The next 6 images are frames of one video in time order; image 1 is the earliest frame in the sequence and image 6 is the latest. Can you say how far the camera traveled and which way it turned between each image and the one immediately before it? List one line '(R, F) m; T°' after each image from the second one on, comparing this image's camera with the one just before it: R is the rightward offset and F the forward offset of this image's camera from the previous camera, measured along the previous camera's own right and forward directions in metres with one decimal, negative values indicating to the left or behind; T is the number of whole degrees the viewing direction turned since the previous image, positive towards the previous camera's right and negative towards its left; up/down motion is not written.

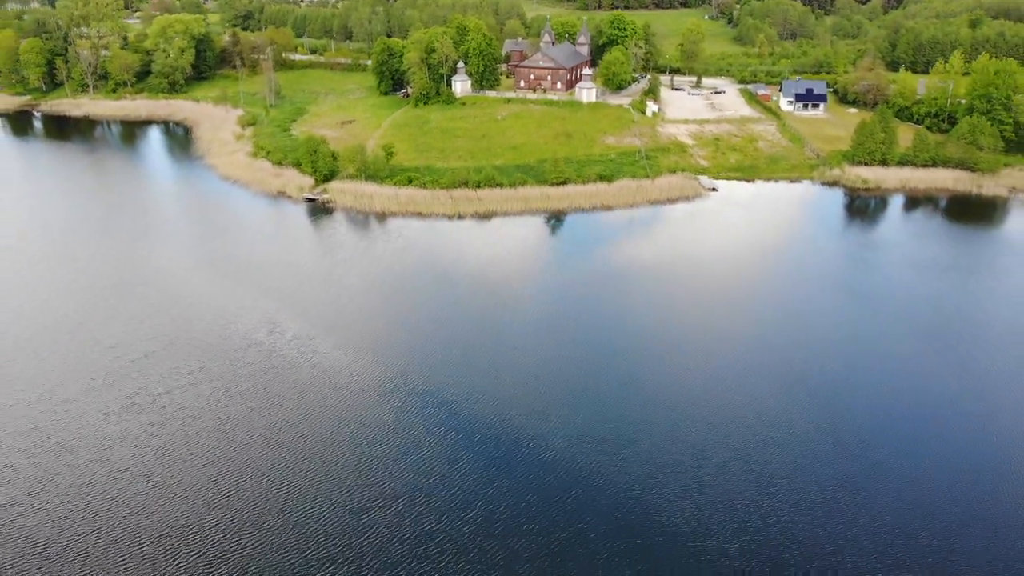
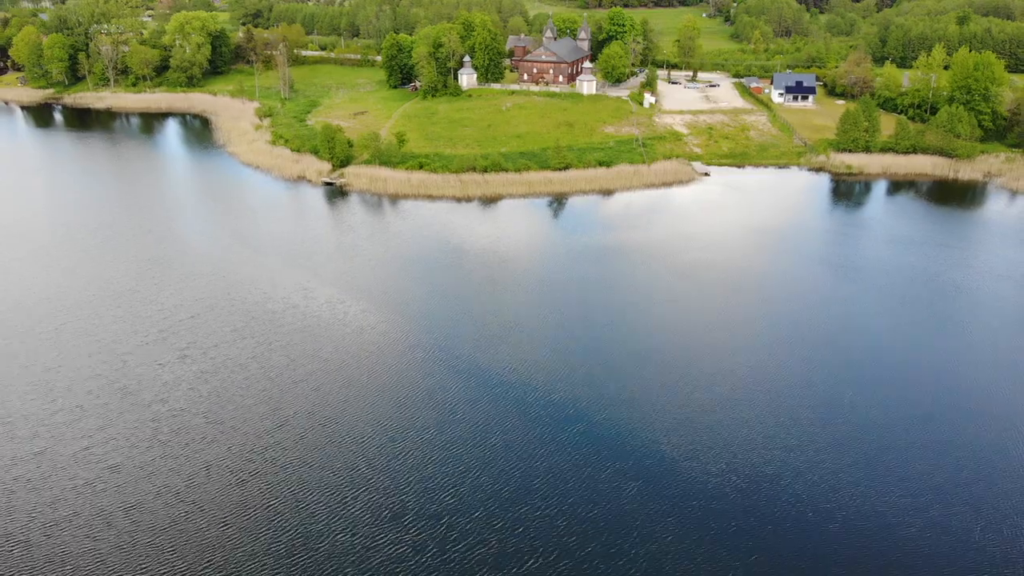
(-0.2, -1.5) m; 0°
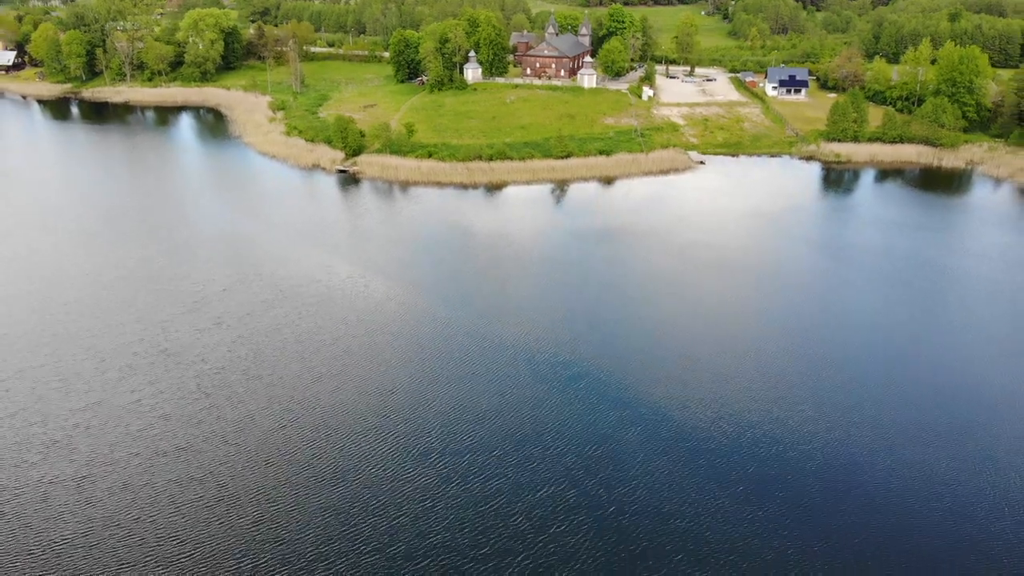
(-0.1, -1.2) m; 0°
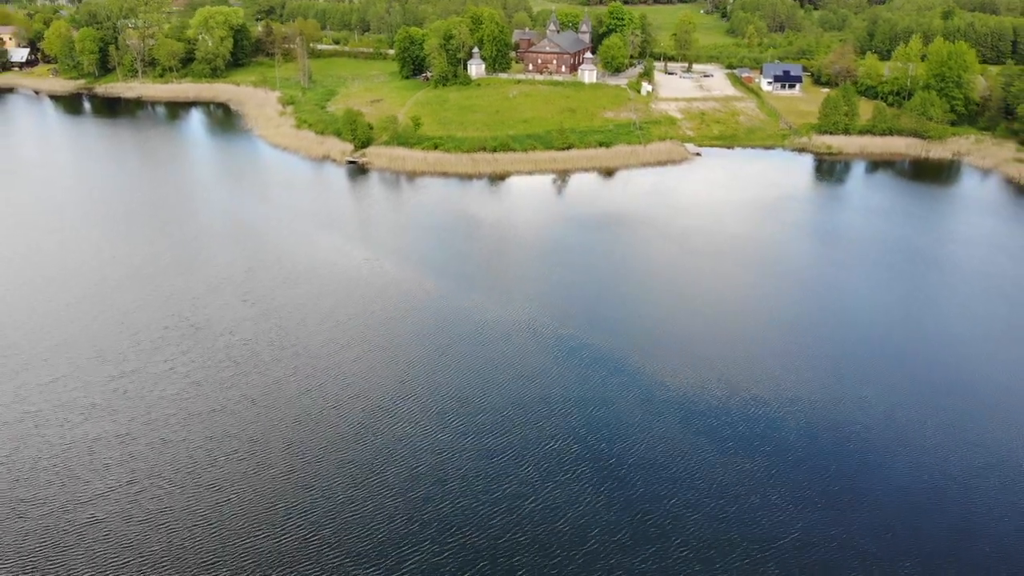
(-0.1, -1.0) m; 0°
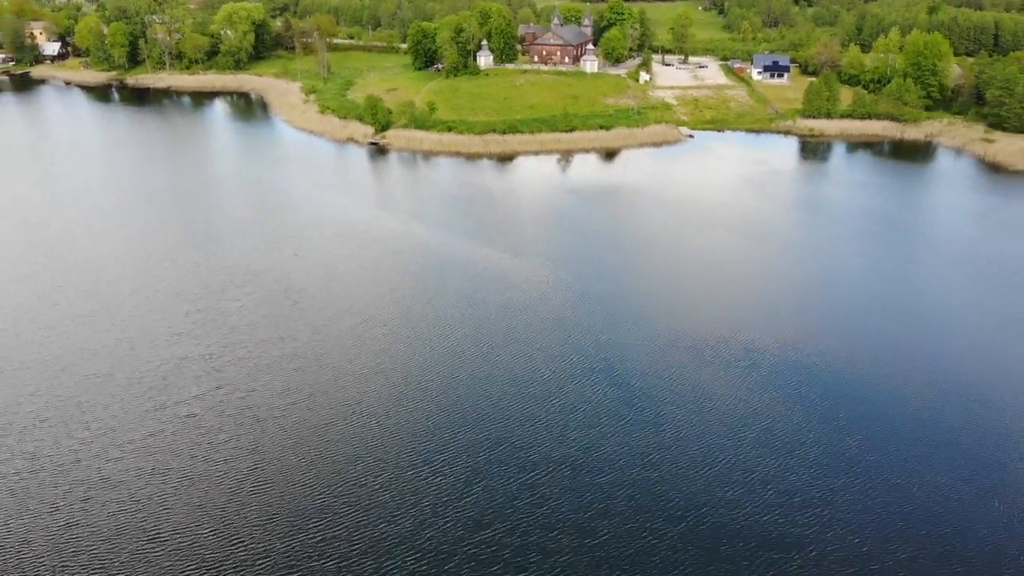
(-0.3, -2.4) m; 0°
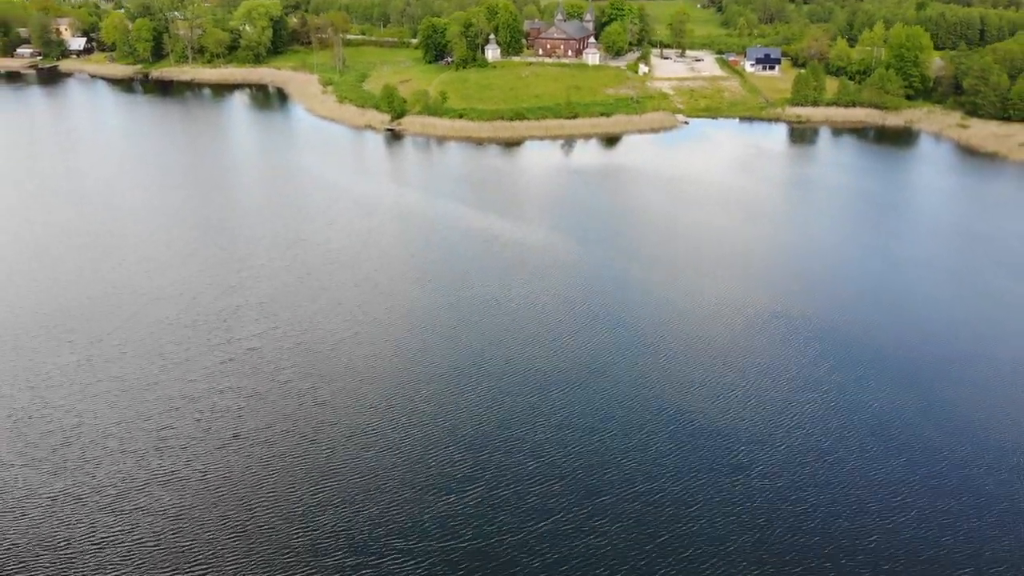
(-0.2, -2.1) m; 0°
